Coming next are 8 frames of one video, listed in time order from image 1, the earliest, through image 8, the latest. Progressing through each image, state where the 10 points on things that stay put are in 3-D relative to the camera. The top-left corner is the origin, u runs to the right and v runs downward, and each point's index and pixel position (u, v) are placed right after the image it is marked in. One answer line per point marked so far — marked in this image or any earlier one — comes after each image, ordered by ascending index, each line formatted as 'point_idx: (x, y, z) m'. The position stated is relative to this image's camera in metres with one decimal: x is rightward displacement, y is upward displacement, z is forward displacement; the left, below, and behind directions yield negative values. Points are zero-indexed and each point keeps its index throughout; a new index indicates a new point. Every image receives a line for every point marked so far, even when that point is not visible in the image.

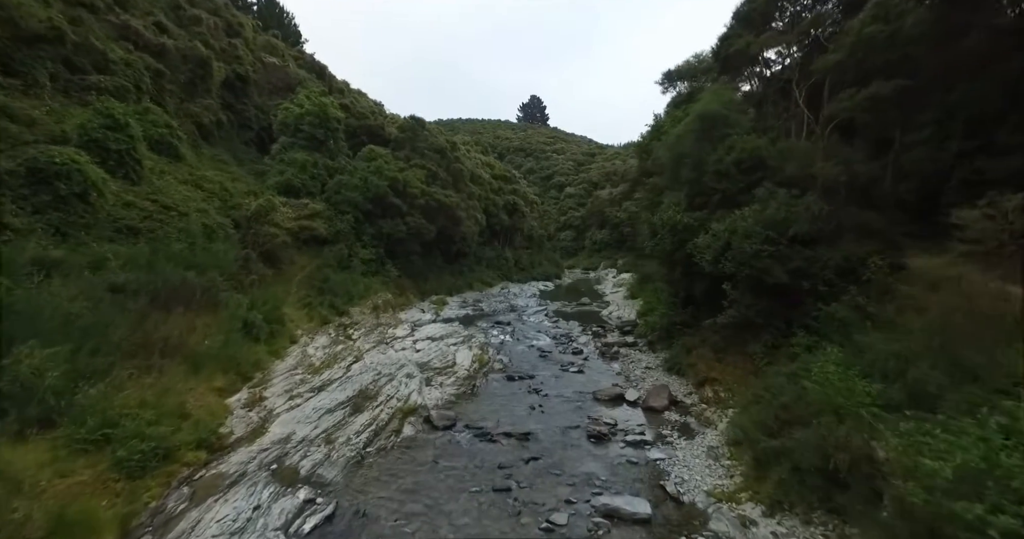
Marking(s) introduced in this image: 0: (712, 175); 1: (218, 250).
0: (+5.8, +2.8, +13.4) m
1: (-12.6, +0.9, +19.8) m
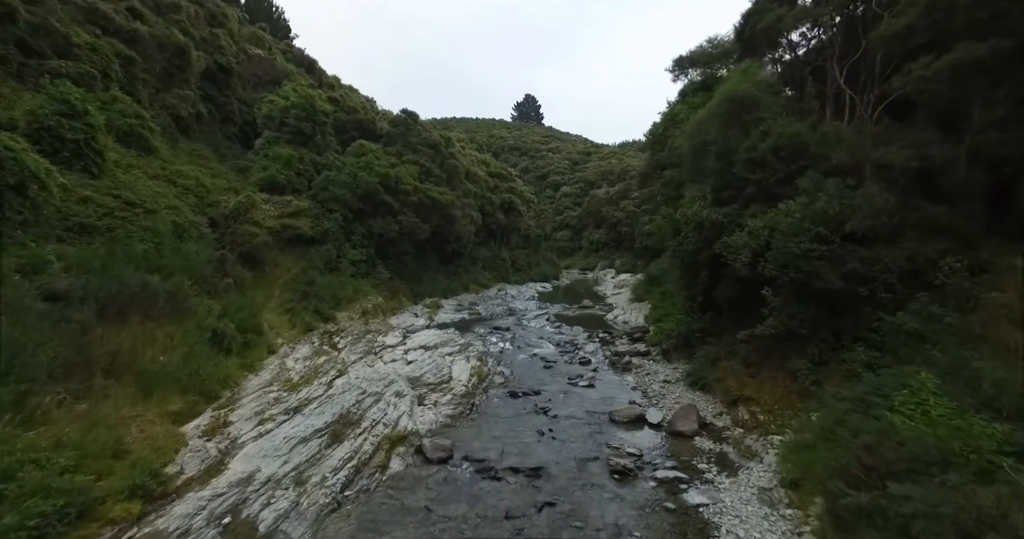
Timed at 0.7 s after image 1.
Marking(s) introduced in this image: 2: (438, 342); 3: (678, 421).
0: (+5.9, +2.7, +11.8) m
1: (-12.6, +0.7, +18.0) m
2: (-3.2, -3.2, +20.0) m
3: (+3.9, -3.6, +11.0) m
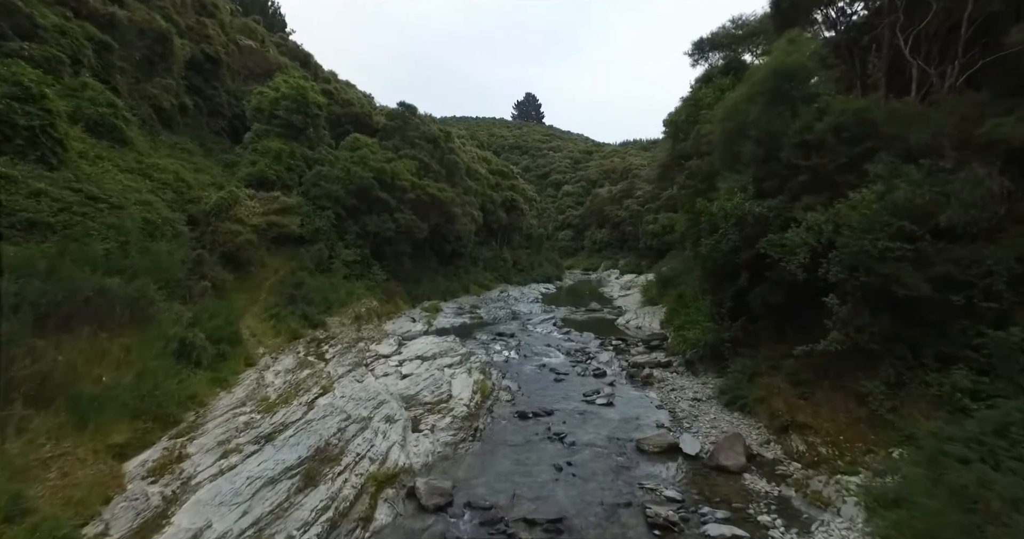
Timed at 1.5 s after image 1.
0: (+6.1, +2.6, +10.0) m
1: (-12.3, +0.7, +16.2) m
2: (-3.0, -3.3, +18.2) m
3: (+4.2, -3.6, +9.2) m
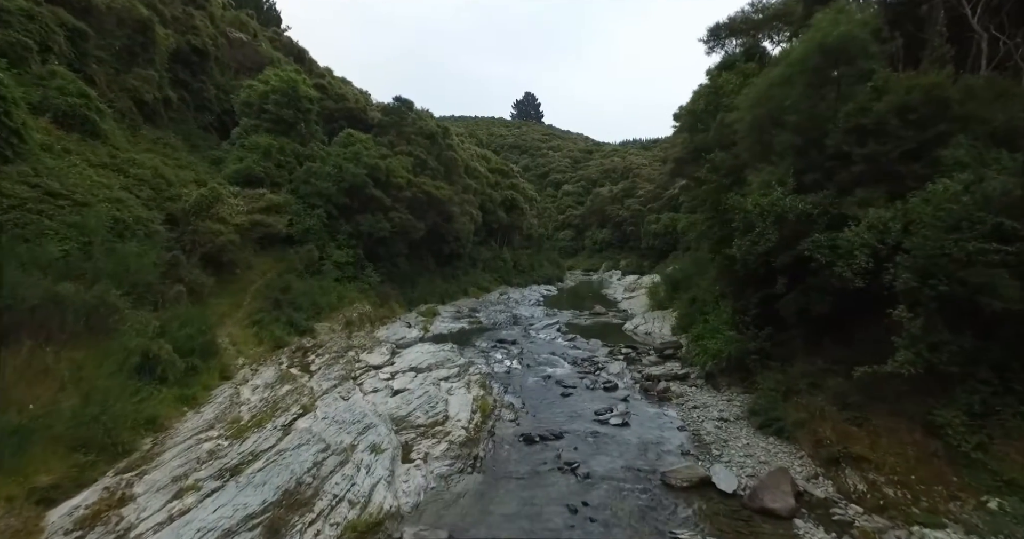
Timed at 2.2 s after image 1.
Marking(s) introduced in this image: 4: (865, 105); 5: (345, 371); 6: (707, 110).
0: (+6.2, +2.5, +8.6) m
1: (-12.3, +0.6, +14.7) m
2: (-2.9, -3.4, +16.8) m
3: (+4.2, -3.7, +7.8) m
4: (+6.4, +3.0, +8.4) m
5: (-5.6, -3.4, +15.6) m
6: (+6.5, +5.3, +15.3) m
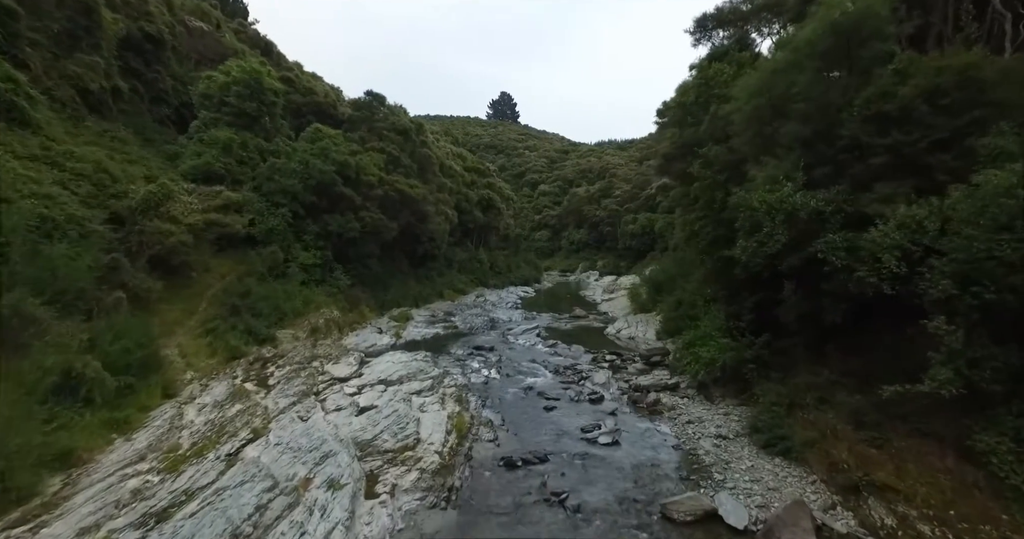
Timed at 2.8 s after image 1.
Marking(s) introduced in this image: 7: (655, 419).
0: (+5.9, +2.5, +7.8) m
1: (-12.9, +0.4, +13.0) m
2: (-3.6, -3.5, +15.5) m
3: (+4.0, -3.8, +6.9) m
4: (+6.1, +2.9, +7.6) m
5: (-6.3, -3.5, +14.1) m
6: (+5.8, +5.2, +14.5) m
7: (+3.7, -3.9, +12.0) m
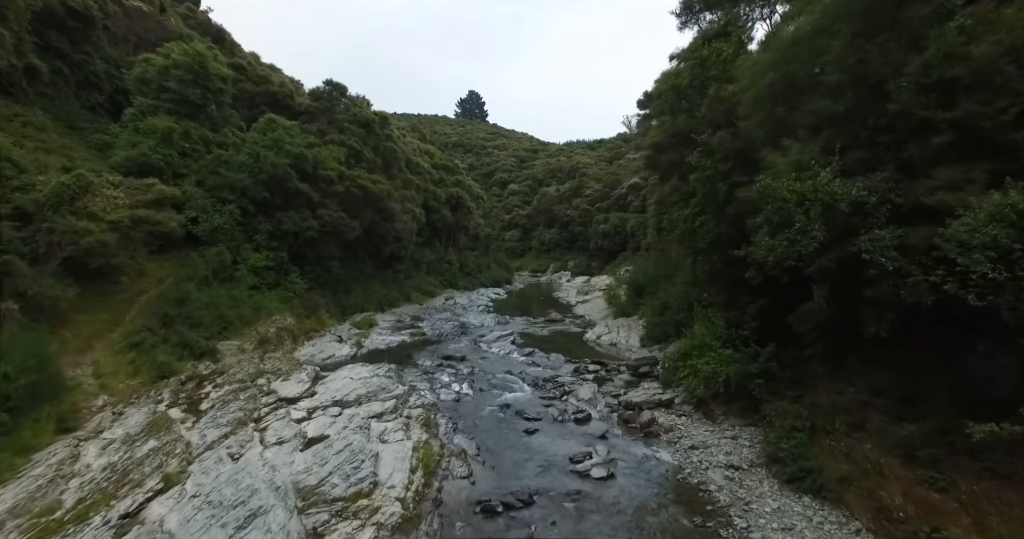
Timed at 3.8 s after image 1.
0: (+5.6, +2.4, +6.4) m
1: (-13.4, +0.3, +10.4) m
2: (-4.4, -3.6, +13.5) m
3: (+3.8, -3.9, +5.4) m
4: (+5.8, +2.8, +6.3) m
5: (-6.9, -3.6, +12.0) m
6: (+5.0, +5.1, +13.1) m
7: (+3.2, -3.9, +10.5) m
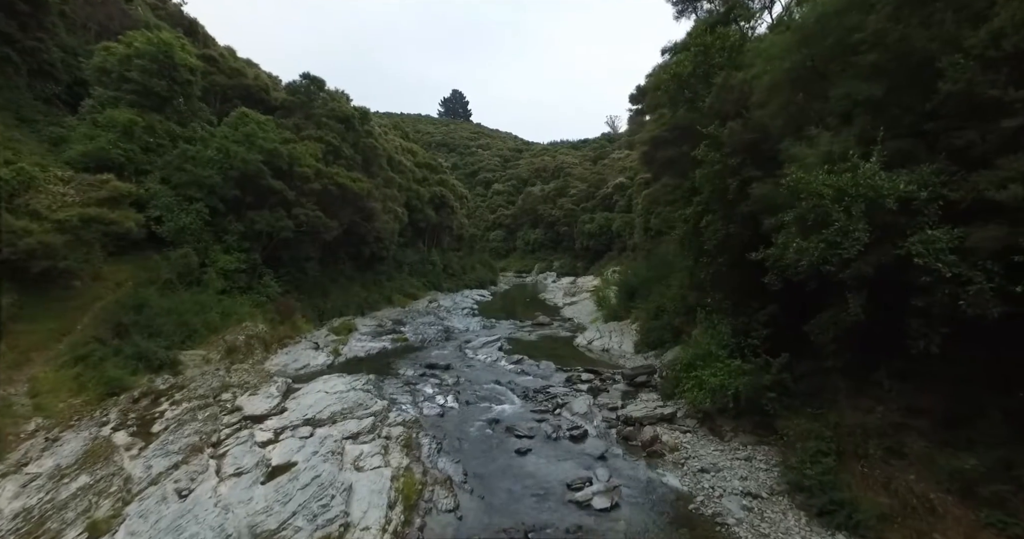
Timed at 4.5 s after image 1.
0: (+5.5, +2.3, +5.5) m
1: (-13.6, +0.1, +8.8) m
2: (-4.6, -3.7, +12.3) m
3: (+3.8, -4.0, +4.4) m
4: (+5.7, +2.8, +5.4) m
5: (-7.2, -3.7, +10.7) m
6: (+4.7, +5.0, +12.2) m
7: (+3.0, -4.0, +9.5) m
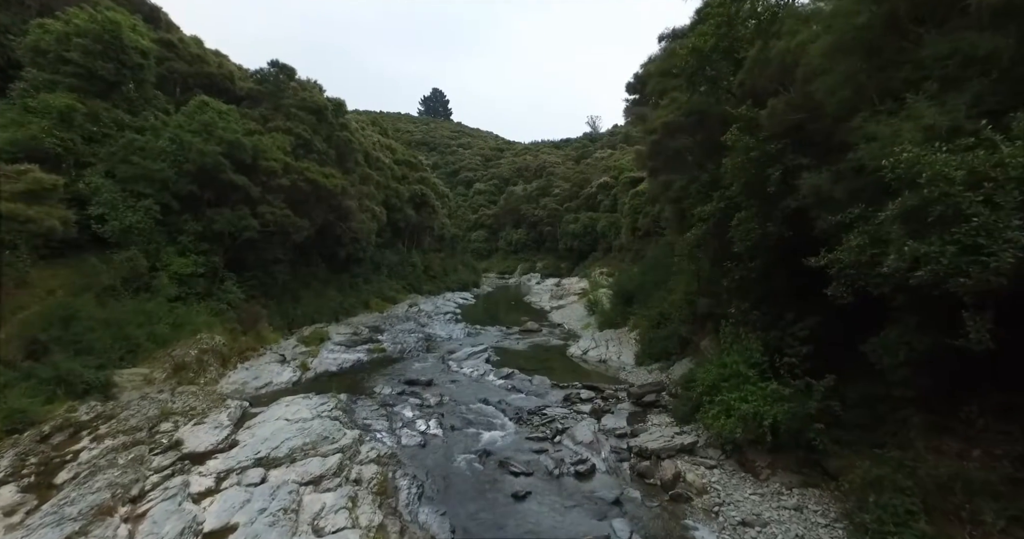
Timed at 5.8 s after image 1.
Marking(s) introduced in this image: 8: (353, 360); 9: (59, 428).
0: (+5.6, +2.2, +3.9) m
1: (-13.6, 0.0, +6.5) m
2: (-4.8, -3.9, +10.3) m
3: (+4.0, -4.1, +2.8) m
4: (+5.9, +2.6, +3.8) m
5: (-7.2, -3.9, +8.5) m
6: (+4.6, +4.9, +10.6) m
7: (+3.0, -4.1, +7.8) m
8: (-6.6, -3.7, +19.0) m
9: (-10.8, -3.8, +11.1) m
